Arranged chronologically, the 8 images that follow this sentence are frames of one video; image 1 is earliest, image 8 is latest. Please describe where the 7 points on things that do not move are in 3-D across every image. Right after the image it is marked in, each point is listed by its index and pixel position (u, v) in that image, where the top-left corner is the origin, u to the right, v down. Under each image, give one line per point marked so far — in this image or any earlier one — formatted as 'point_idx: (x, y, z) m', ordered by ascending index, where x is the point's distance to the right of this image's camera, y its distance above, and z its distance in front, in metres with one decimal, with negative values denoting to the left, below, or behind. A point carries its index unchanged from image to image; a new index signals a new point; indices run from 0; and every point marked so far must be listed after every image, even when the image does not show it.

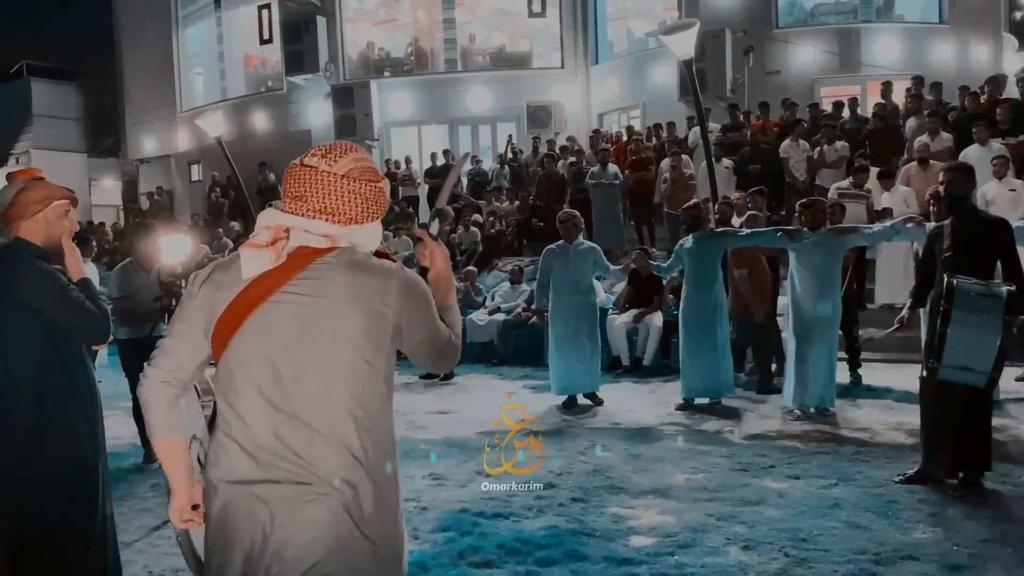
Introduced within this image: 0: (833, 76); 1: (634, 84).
0: (+6.2, +4.1, +17.3) m
1: (+2.6, +4.4, +19.0) m
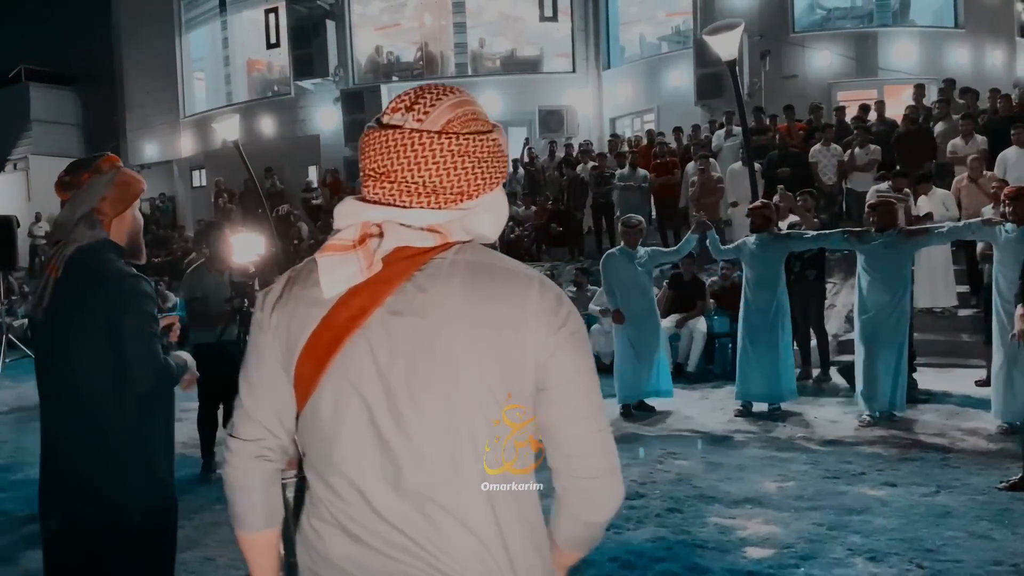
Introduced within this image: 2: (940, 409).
0: (+6.5, +4.0, +17.2) m
1: (+2.9, +4.3, +18.9) m
2: (+3.6, -1.0, +7.5) m
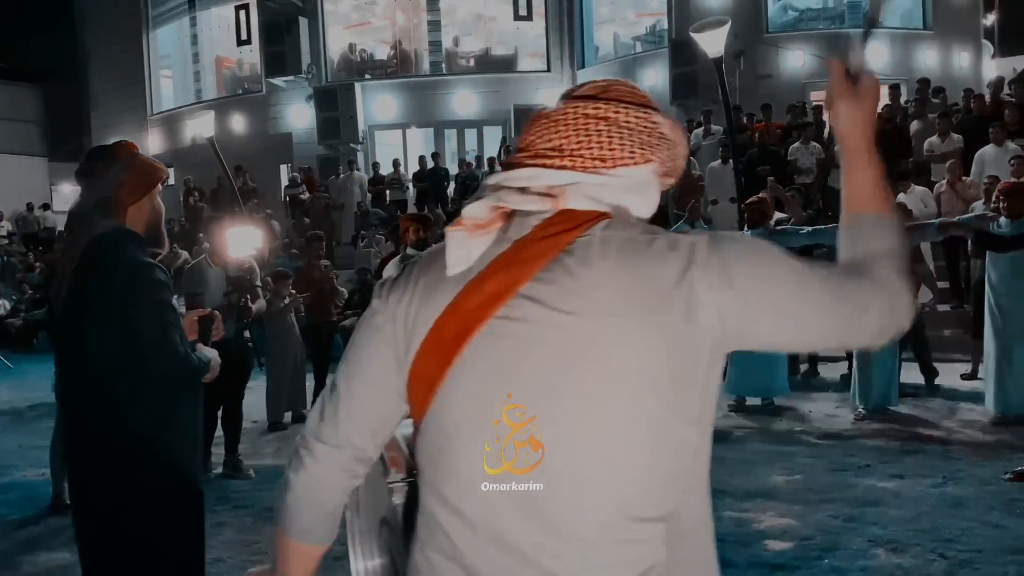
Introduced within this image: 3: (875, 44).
0: (+6.1, +4.1, +17.4) m
1: (+2.4, +4.3, +18.9) m
2: (+3.5, -1.0, +7.6) m
3: (+7.2, +4.8, +17.6) m
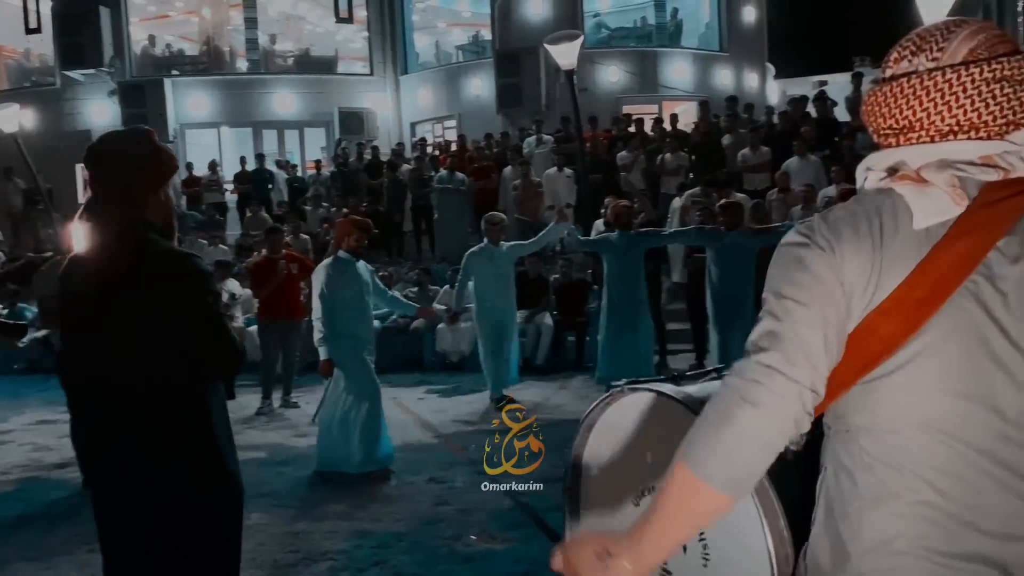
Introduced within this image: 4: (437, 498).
0: (+2.6, +4.0, +18.6) m
1: (-1.4, +4.2, +19.2) m
2: (+2.5, -0.9, +8.4) m
3: (+3.6, +4.8, +19.0) m
4: (-0.5, -1.2, +5.3) m
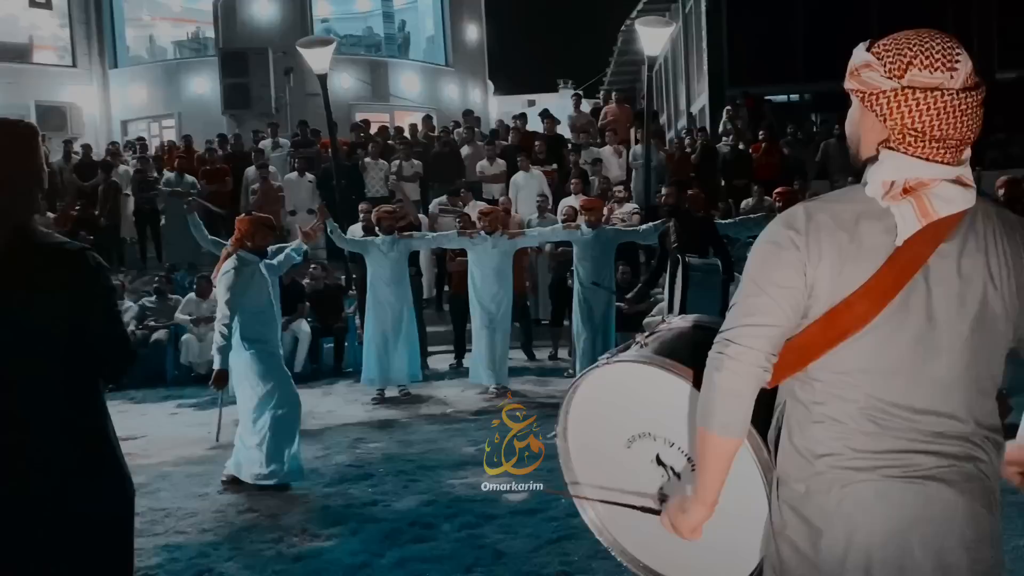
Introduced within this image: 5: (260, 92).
0: (-3.1, +3.9, +18.8) m
1: (-7.0, +4.0, +18.1) m
2: (+0.2, -0.9, +9.0) m
3: (-2.3, +4.7, +19.5) m
4: (-1.6, -1.3, +5.1) m
5: (-4.8, +3.7, +17.0) m
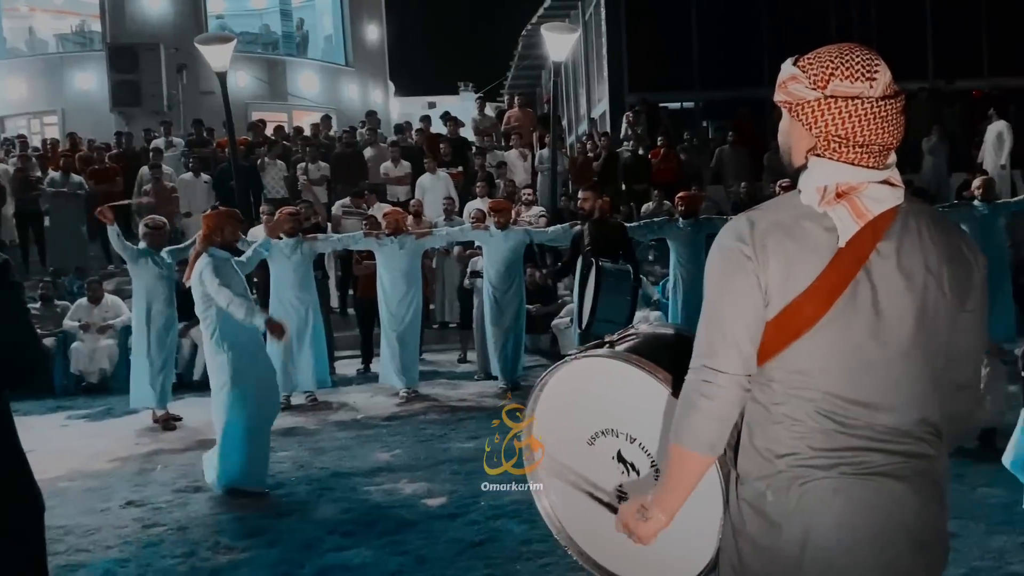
0: (-5.1, +3.8, +18.3) m
1: (-9.0, +3.9, +17.2) m
2: (-0.8, -1.0, +9.0) m
3: (-4.4, +4.6, +19.1) m
4: (-2.0, -1.3, +4.9) m
5: (-6.6, +3.7, +16.3) m
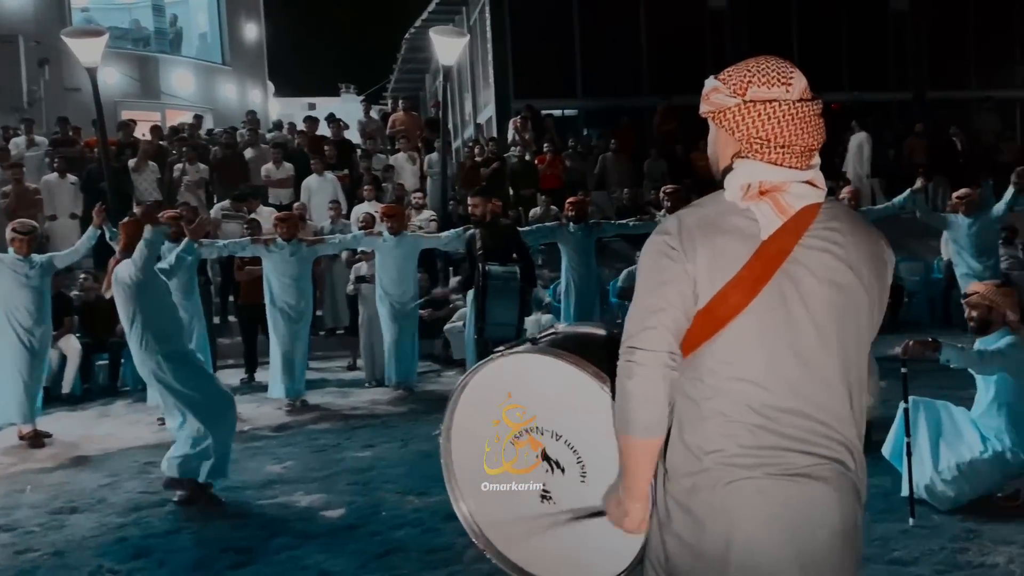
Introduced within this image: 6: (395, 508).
0: (-7.4, +3.7, +17.5) m
1: (-11.1, +3.7, +15.8) m
2: (-1.8, -1.0, +8.8) m
3: (-6.8, +4.5, +18.3) m
4: (-2.6, -1.3, +4.6) m
5: (-8.6, +3.5, +15.3) m
6: (-0.6, -1.2, +4.8) m
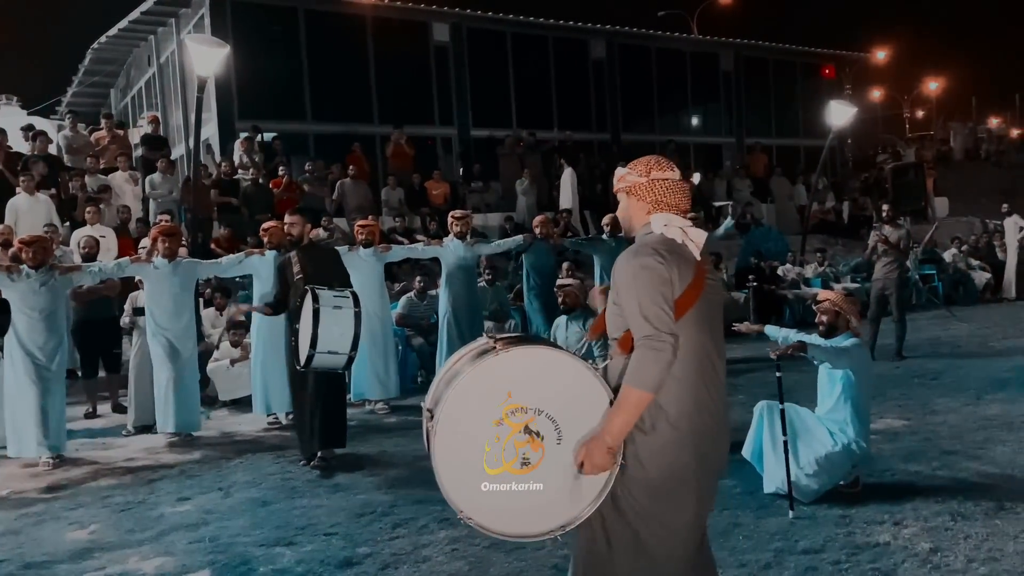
0: (-12.1, +3.0, +13.8) m
1: (-14.9, +3.0, +11.0) m
2: (-3.6, -1.3, +7.5) m
3: (-11.8, +3.7, +14.9) m
4: (-2.9, -1.5, +3.3) m
5: (-12.4, +2.9, +11.4) m
6: (-1.1, -1.3, +4.2) m
